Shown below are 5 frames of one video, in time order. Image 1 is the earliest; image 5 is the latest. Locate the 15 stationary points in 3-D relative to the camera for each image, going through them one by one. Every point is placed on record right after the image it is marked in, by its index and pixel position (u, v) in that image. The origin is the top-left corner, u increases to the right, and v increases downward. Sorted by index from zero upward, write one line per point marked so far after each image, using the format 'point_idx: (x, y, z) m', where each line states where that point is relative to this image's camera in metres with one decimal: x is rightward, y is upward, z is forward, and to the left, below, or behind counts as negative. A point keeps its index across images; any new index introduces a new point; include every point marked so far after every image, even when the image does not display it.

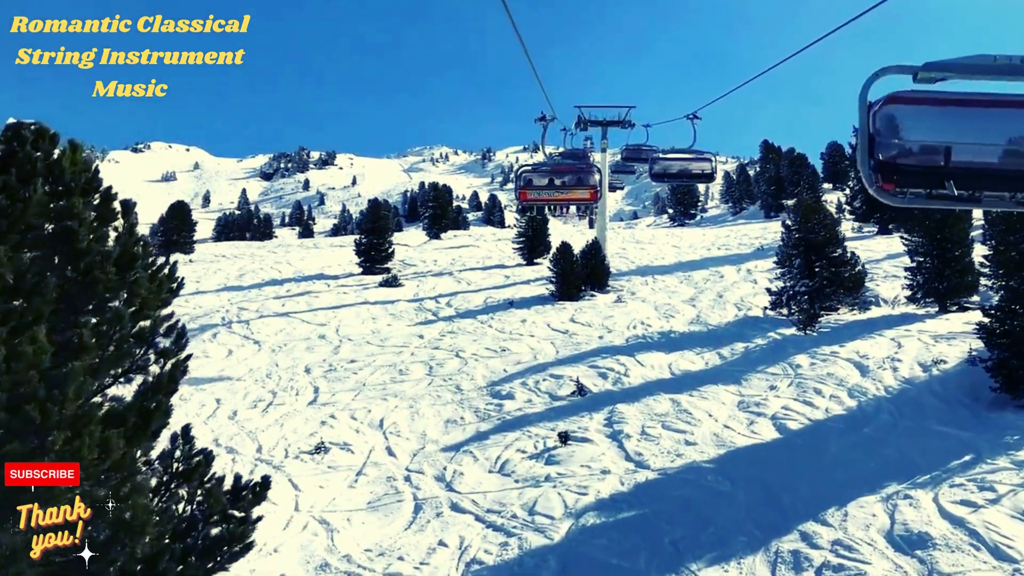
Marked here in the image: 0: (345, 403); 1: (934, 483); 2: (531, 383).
0: (-4.9, -3.4, +18.0) m
1: (+8.4, -3.9, +12.2) m
2: (+0.6, -2.8, +18.4) m
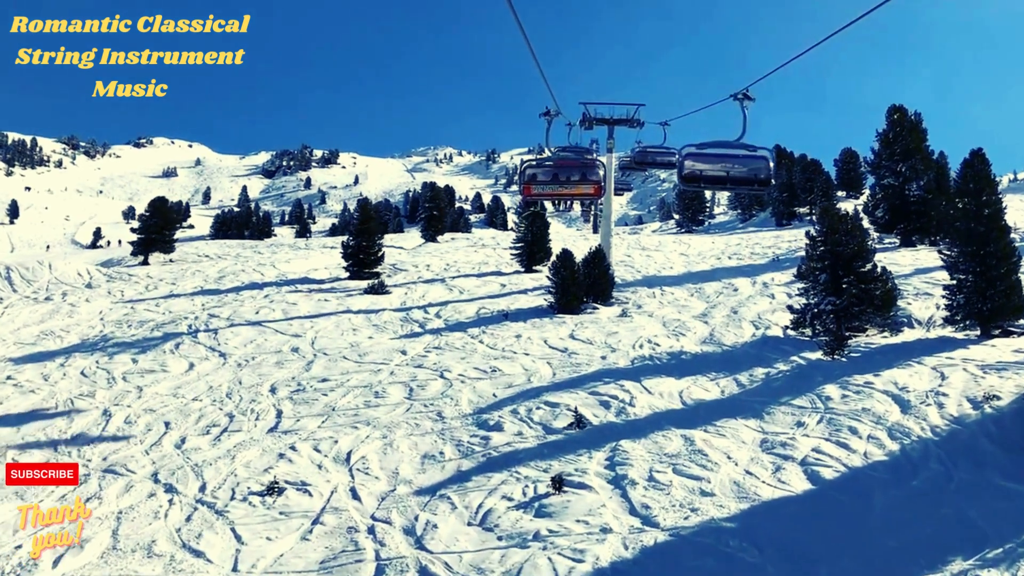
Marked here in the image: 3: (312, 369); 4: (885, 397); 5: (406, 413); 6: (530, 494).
0: (-5.2, -3.7, +15.7) m
1: (+8.1, -4.4, +10.0) m
2: (+0.3, -3.3, +16.2) m
3: (-6.4, -2.6, +19.5) m
4: (+9.5, -2.8, +15.7) m
5: (-2.9, -3.4, +16.5) m
6: (+0.4, -4.3, +12.8) m
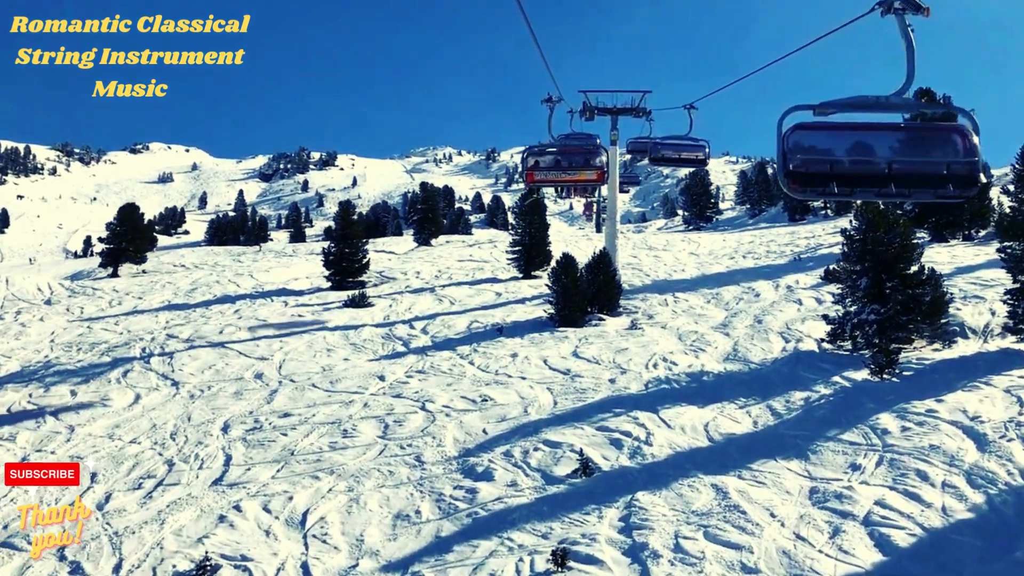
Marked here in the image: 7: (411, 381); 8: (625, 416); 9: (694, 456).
0: (-5.3, -4.2, +13.1) m
1: (+7.9, -4.7, +7.2) m
2: (+0.1, -3.6, +13.5) m
3: (-6.5, -3.1, +16.9) m
4: (+9.4, -3.0, +13.0) m
5: (-3.0, -3.8, +13.8) m
6: (+0.2, -4.7, +10.1) m
7: (-2.9, -2.6, +17.6) m
8: (+2.7, -3.1, +14.6) m
9: (+3.9, -3.6, +13.0) m
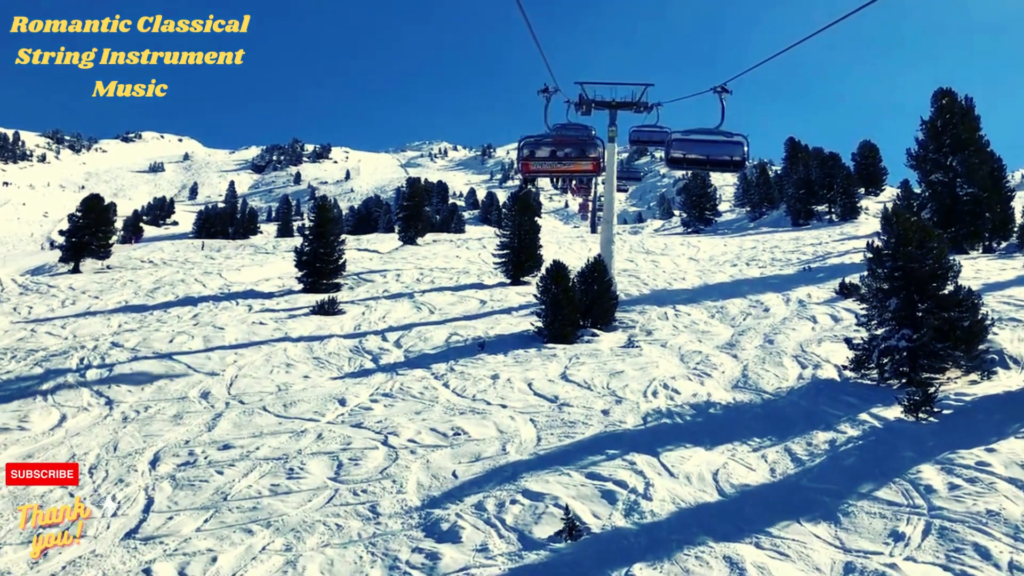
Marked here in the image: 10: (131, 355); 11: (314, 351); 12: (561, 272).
0: (-5.8, -4.4, +10.9) m
1: (+7.4, -5.2, +5.1) m
2: (-0.4, -4.0, +11.3) m
3: (-7.1, -3.4, +14.6) m
4: (+8.9, -3.5, +10.9) m
5: (-3.5, -4.1, +11.6) m
6: (-0.3, -5.1, +8.0) m
7: (-3.4, -2.9, +15.4) m
8: (+2.2, -3.5, +12.5) m
9: (+3.4, -4.0, +10.9) m
10: (-11.8, -2.1, +19.1) m
11: (-6.2, -2.0, +19.2) m
12: (+1.6, +0.5, +19.7) m
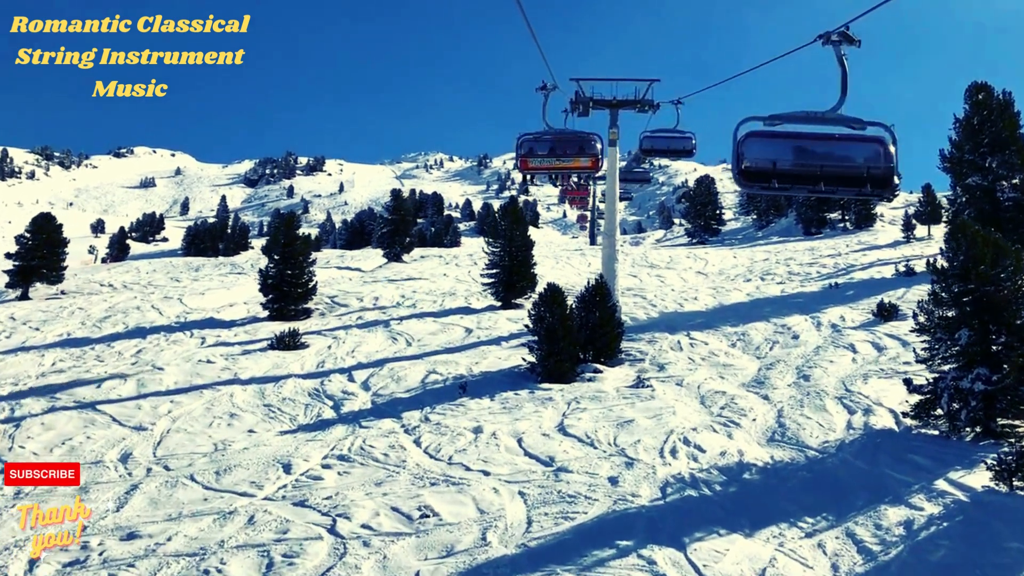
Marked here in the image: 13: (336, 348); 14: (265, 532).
0: (-6.1, -5.2, +7.9) m
1: (+7.2, -5.7, +2.2) m
2: (-0.7, -4.7, +8.3) m
3: (-7.3, -4.2, +11.7) m
4: (+8.6, -4.1, +7.9) m
5: (-3.8, -4.8, +8.7) m
6: (-0.5, -5.7, +5.0) m
7: (-3.7, -3.7, +12.4) m
8: (+1.9, -4.1, +9.5) m
9: (+3.1, -4.6, +7.9) m
10: (-12.1, -3.0, +16.1) m
11: (-6.5, -2.9, +16.3) m
12: (+1.2, -0.3, +16.8) m
13: (-5.7, -1.9, +19.9) m
14: (-4.3, -4.2, +10.7) m
